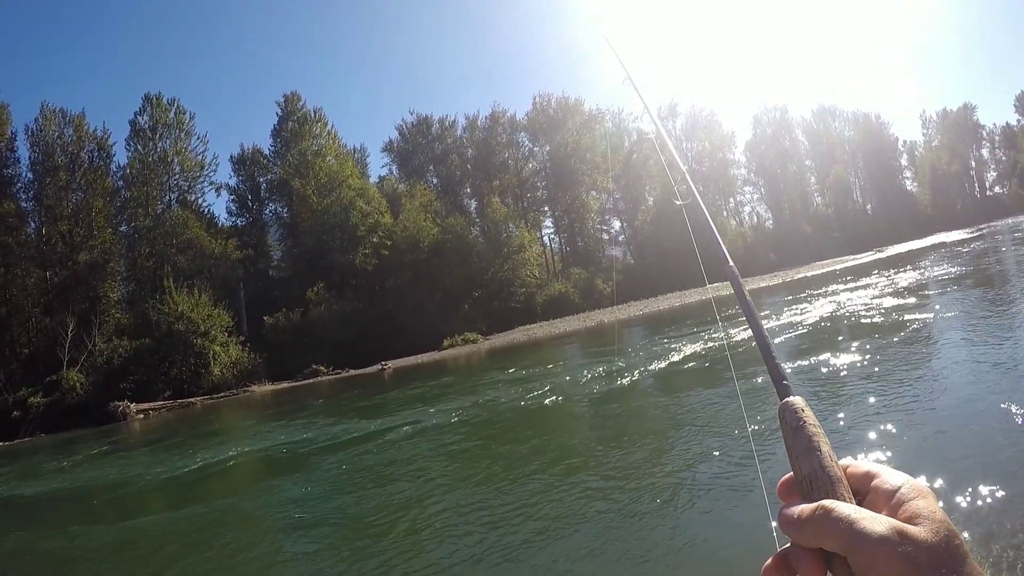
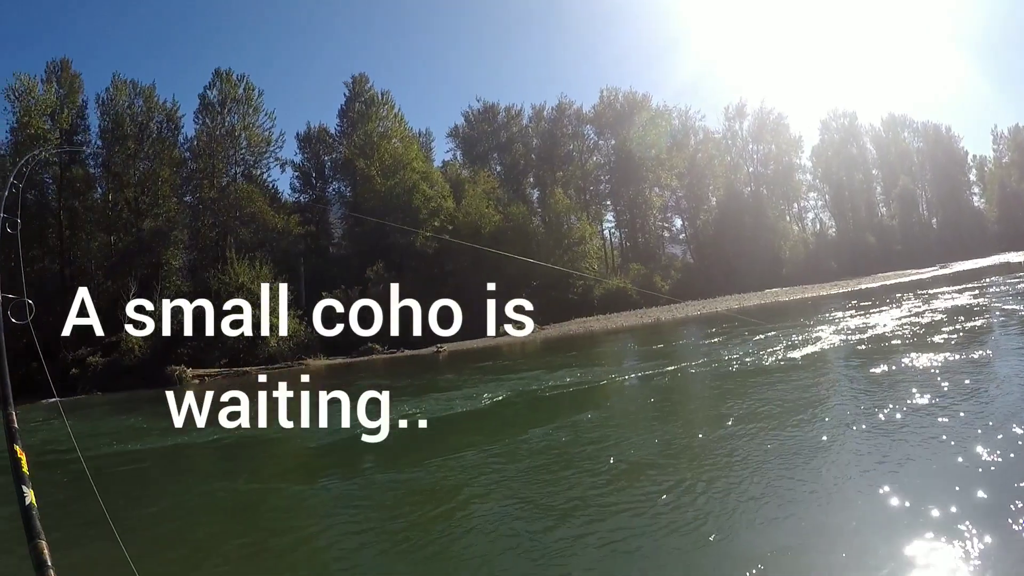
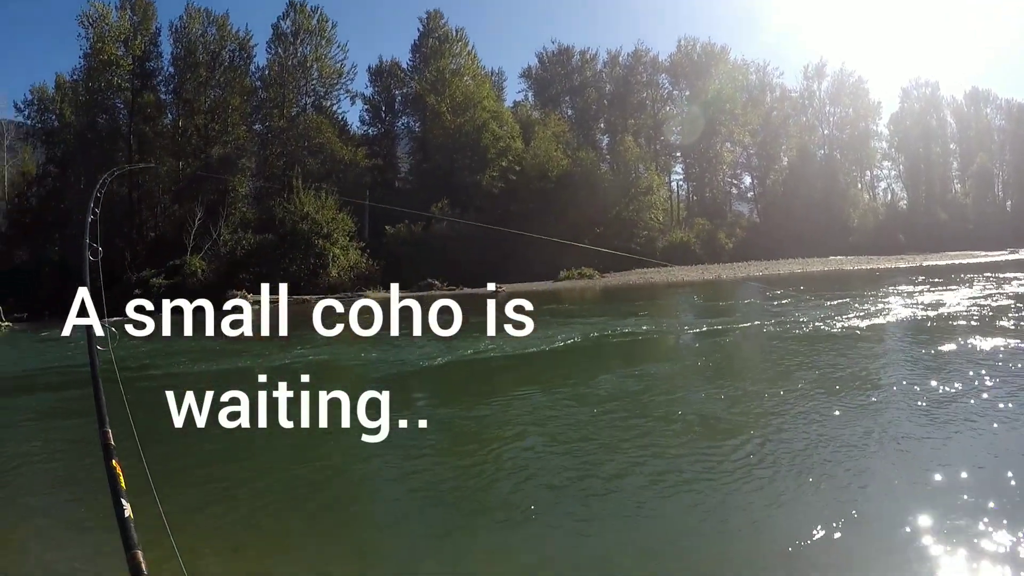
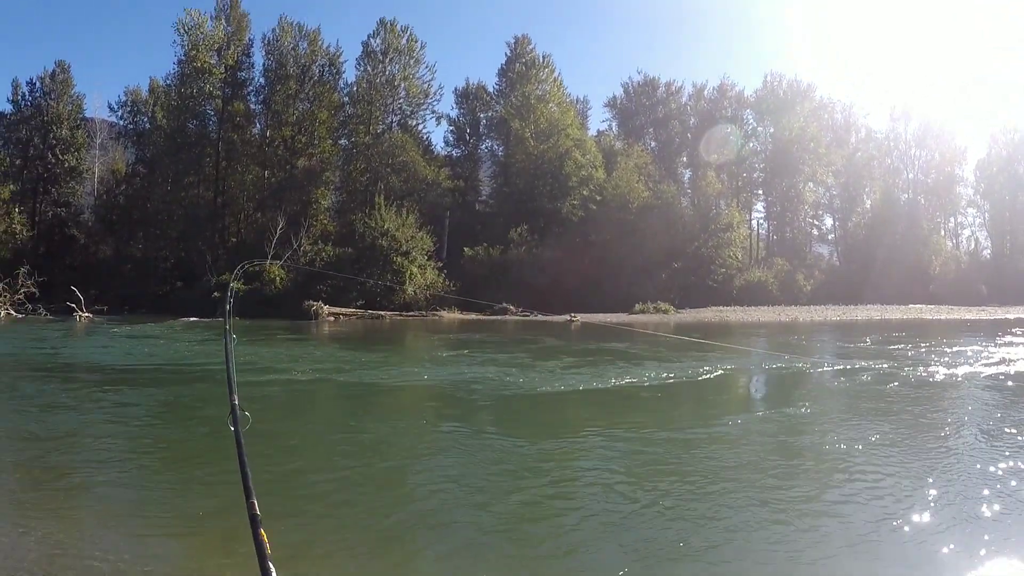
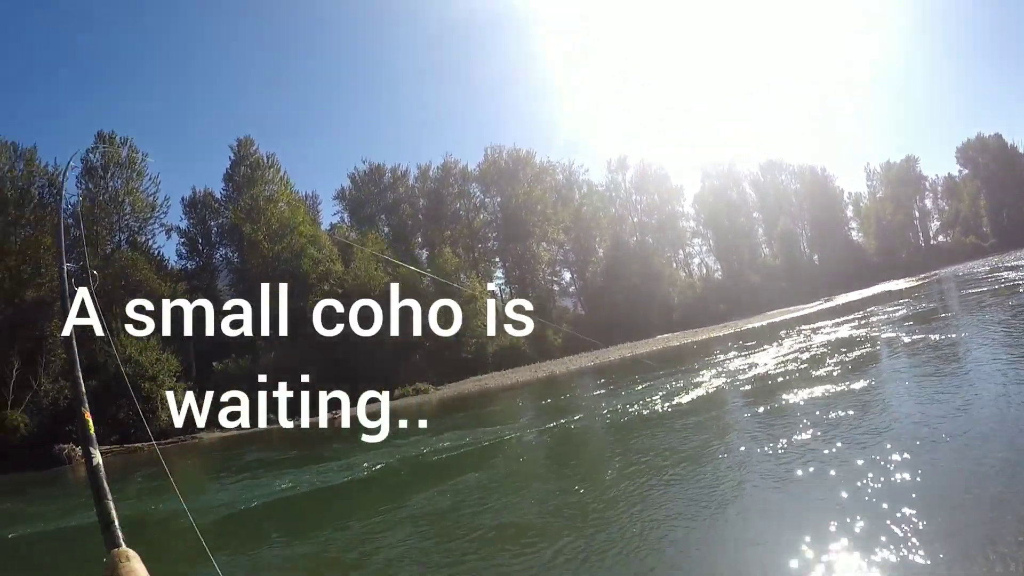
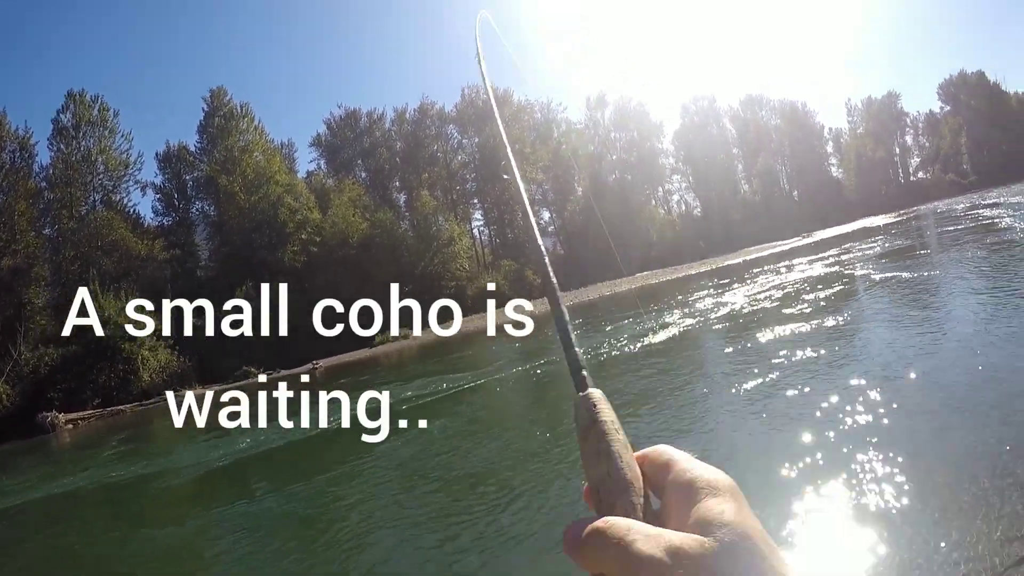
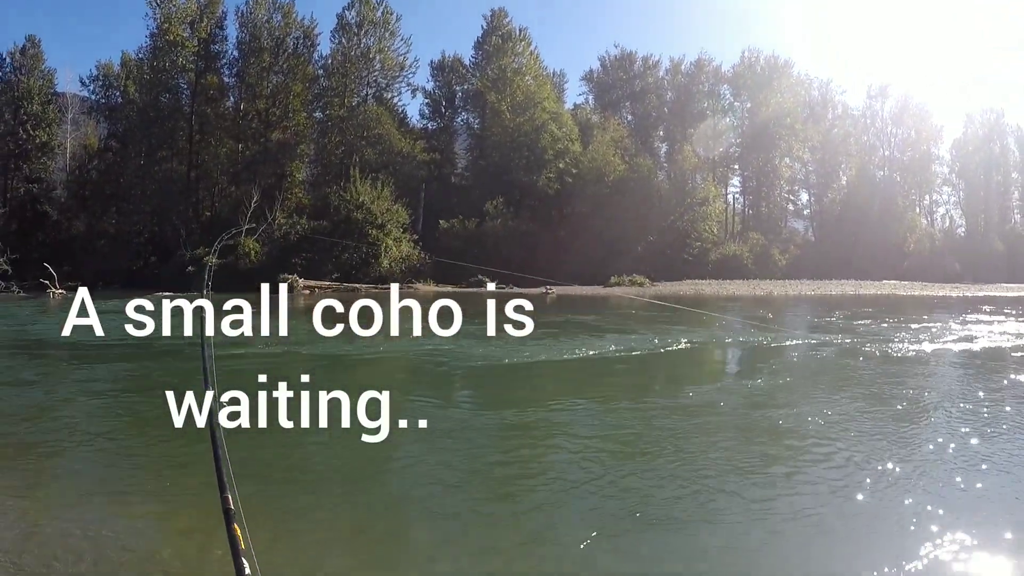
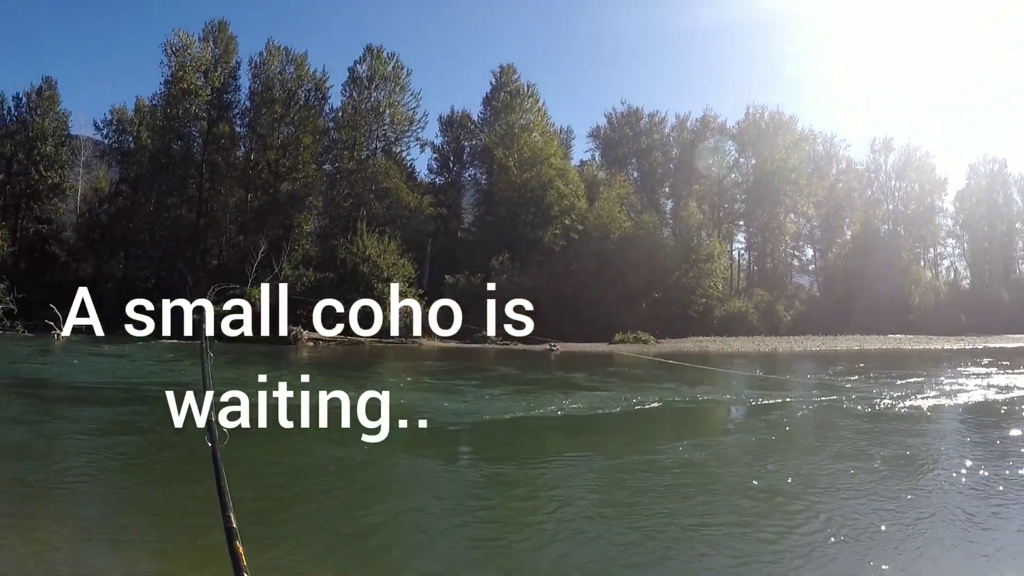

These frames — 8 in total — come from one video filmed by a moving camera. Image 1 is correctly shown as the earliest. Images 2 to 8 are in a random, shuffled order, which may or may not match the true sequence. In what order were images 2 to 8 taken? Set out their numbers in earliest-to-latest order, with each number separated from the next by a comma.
6, 5, 2, 3, 8, 7, 4
